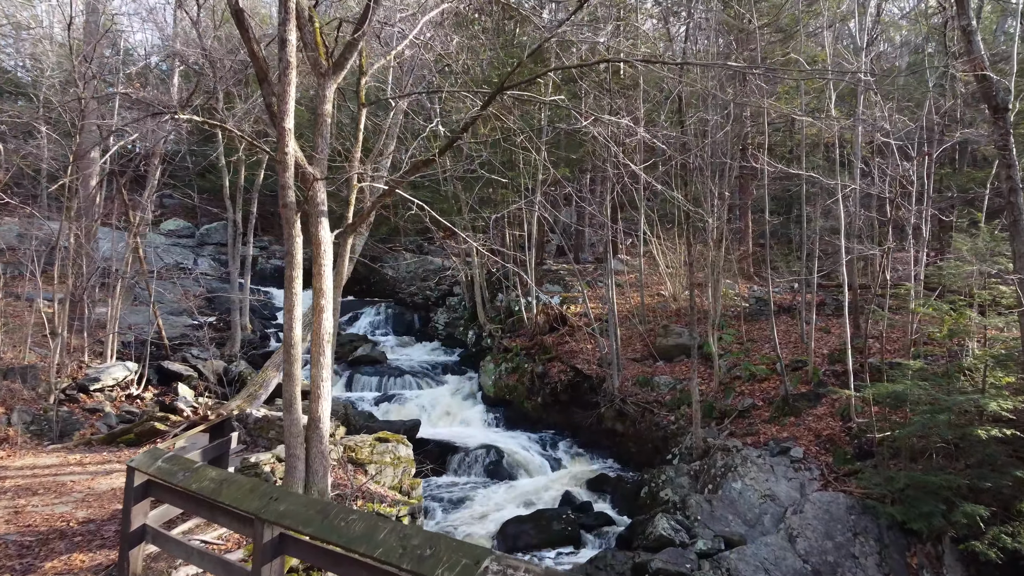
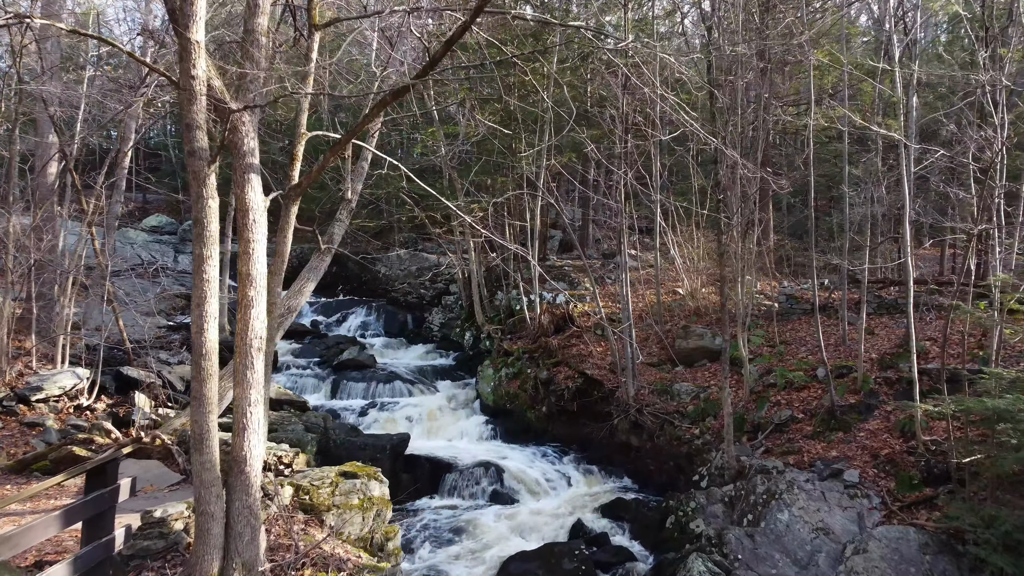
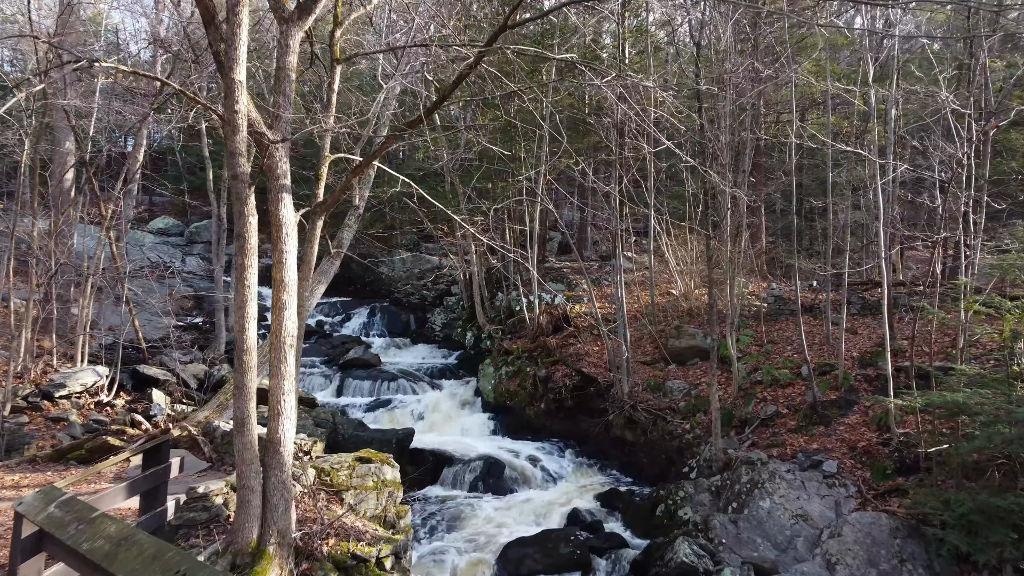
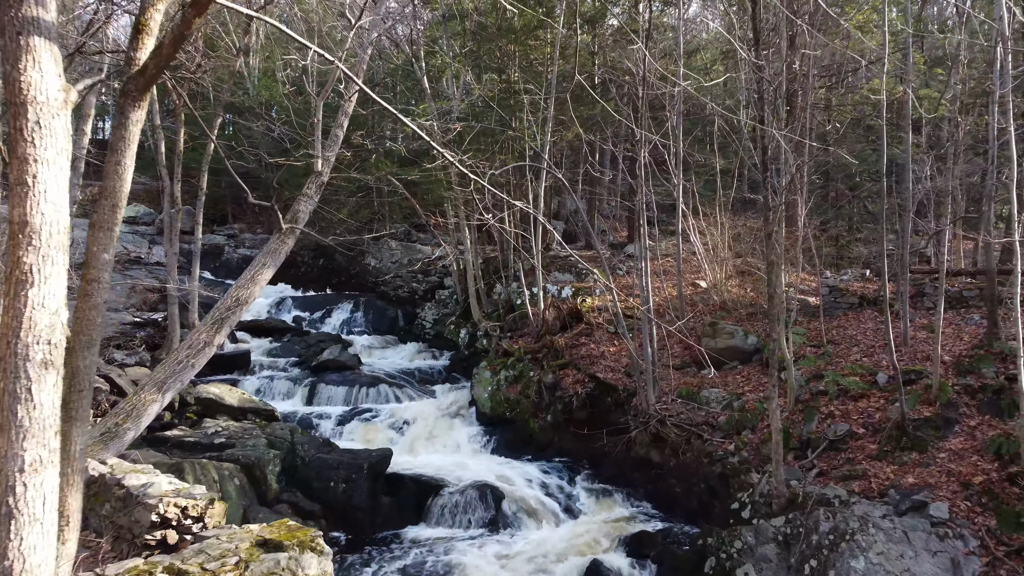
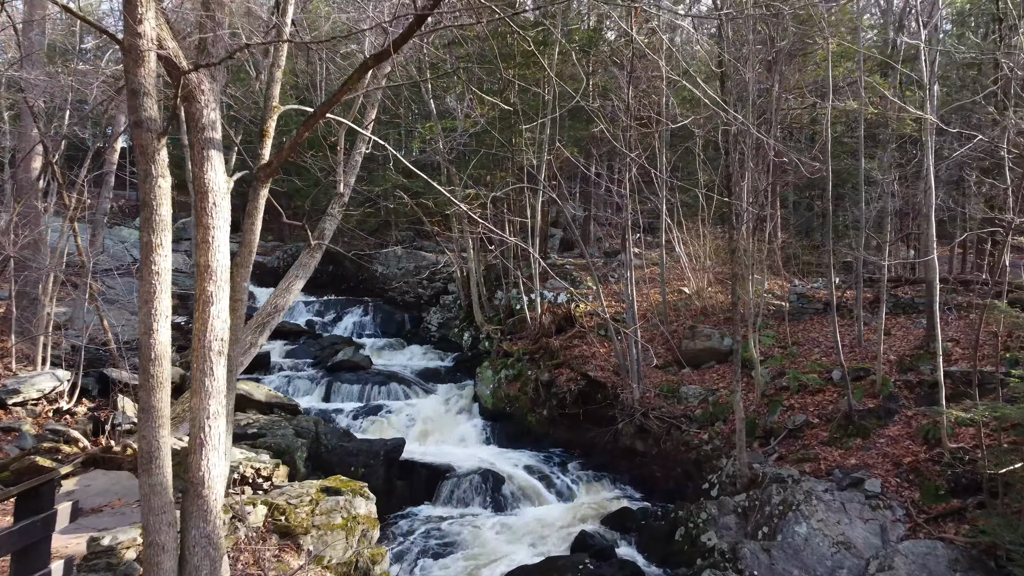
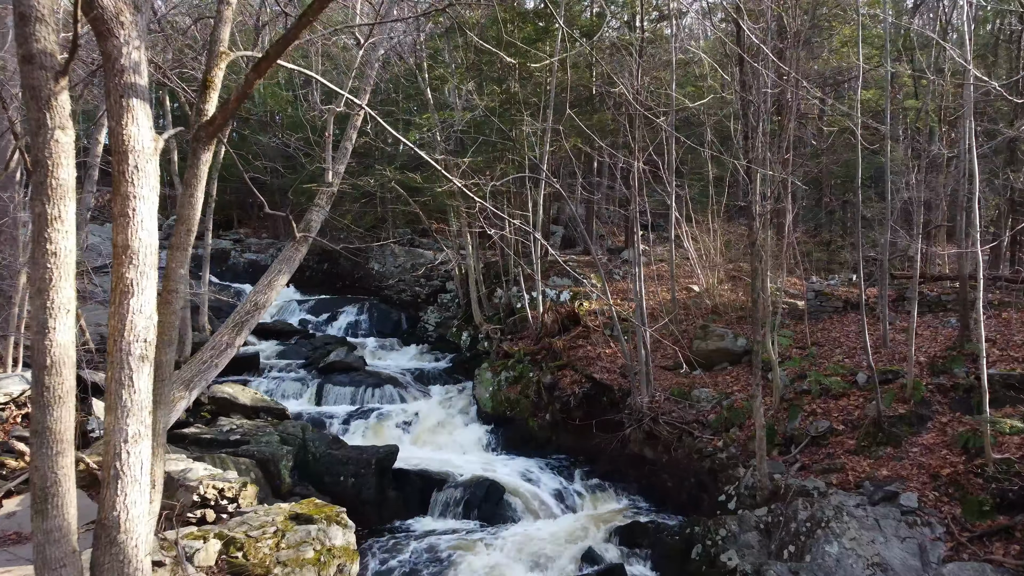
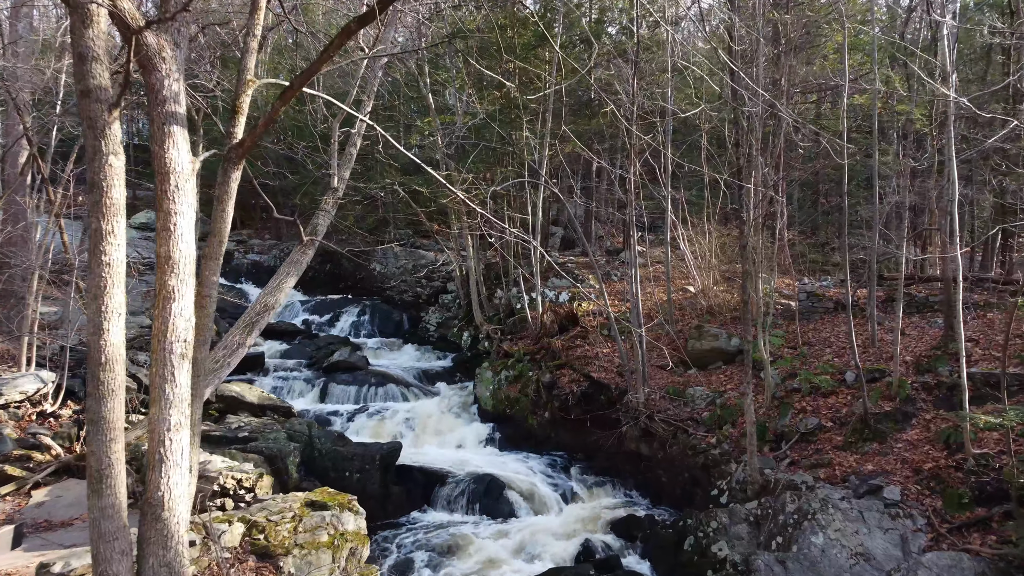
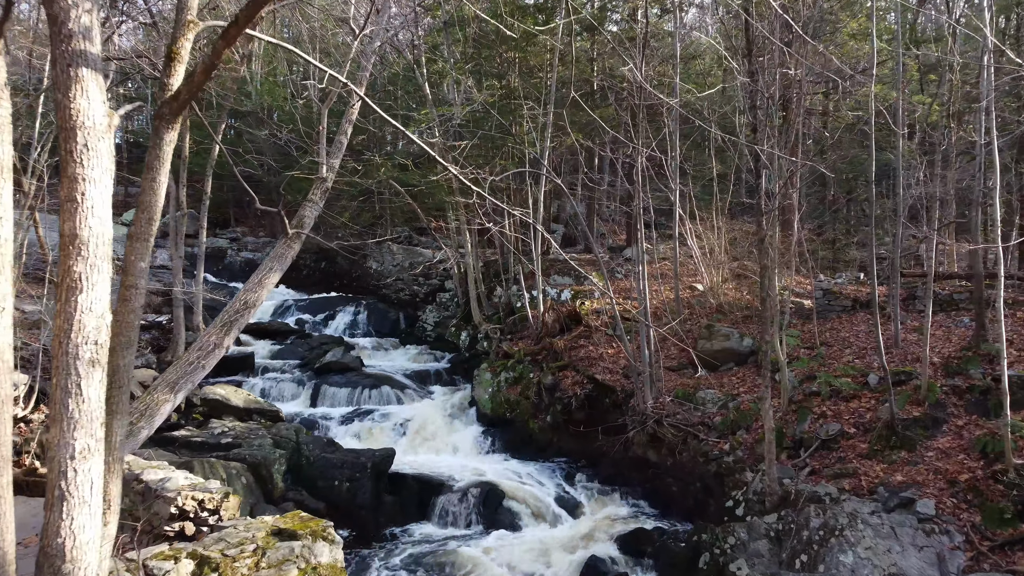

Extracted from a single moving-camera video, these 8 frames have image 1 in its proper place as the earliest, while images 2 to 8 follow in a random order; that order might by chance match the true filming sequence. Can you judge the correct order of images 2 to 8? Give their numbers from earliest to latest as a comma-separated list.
3, 2, 5, 7, 6, 8, 4
